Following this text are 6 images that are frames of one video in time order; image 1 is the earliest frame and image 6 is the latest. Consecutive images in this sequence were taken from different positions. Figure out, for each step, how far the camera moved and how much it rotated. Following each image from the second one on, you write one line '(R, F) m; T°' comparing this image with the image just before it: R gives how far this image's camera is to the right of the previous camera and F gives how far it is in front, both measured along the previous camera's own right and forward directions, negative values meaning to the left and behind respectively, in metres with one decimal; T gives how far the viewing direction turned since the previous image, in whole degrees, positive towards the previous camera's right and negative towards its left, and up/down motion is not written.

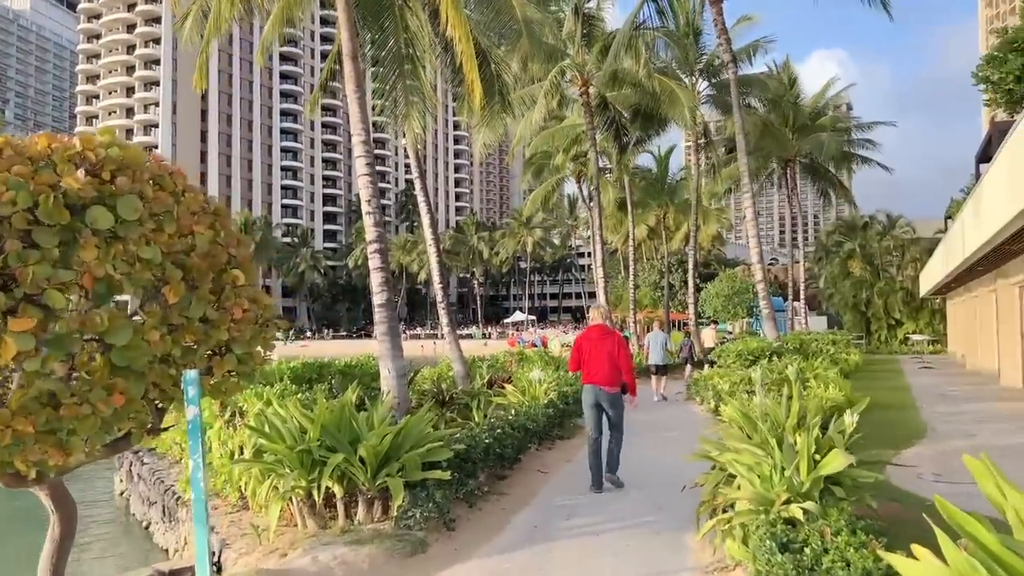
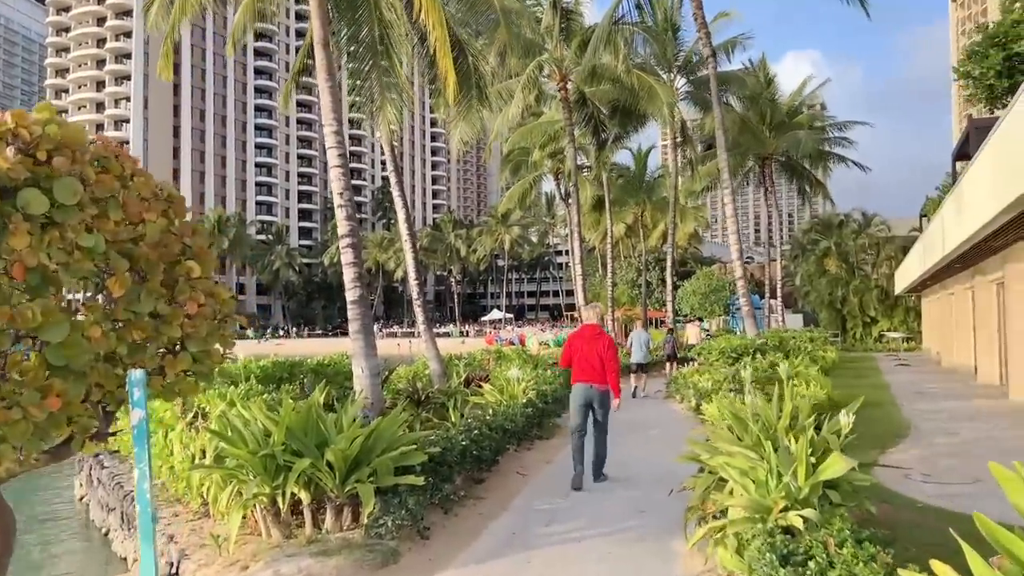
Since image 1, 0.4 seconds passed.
(0.0, +0.3) m; +2°
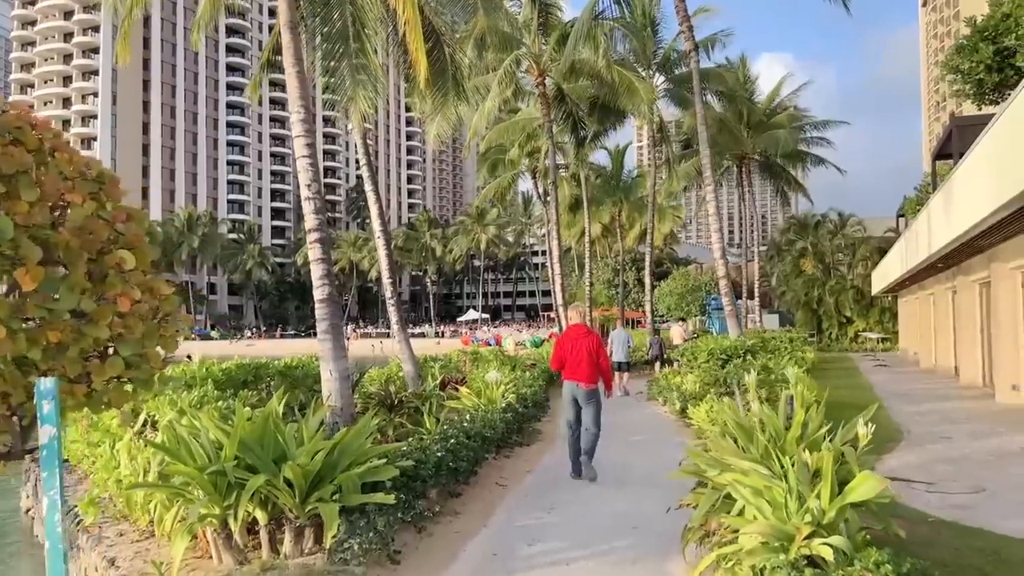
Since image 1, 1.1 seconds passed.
(0.0, +0.5) m; +2°
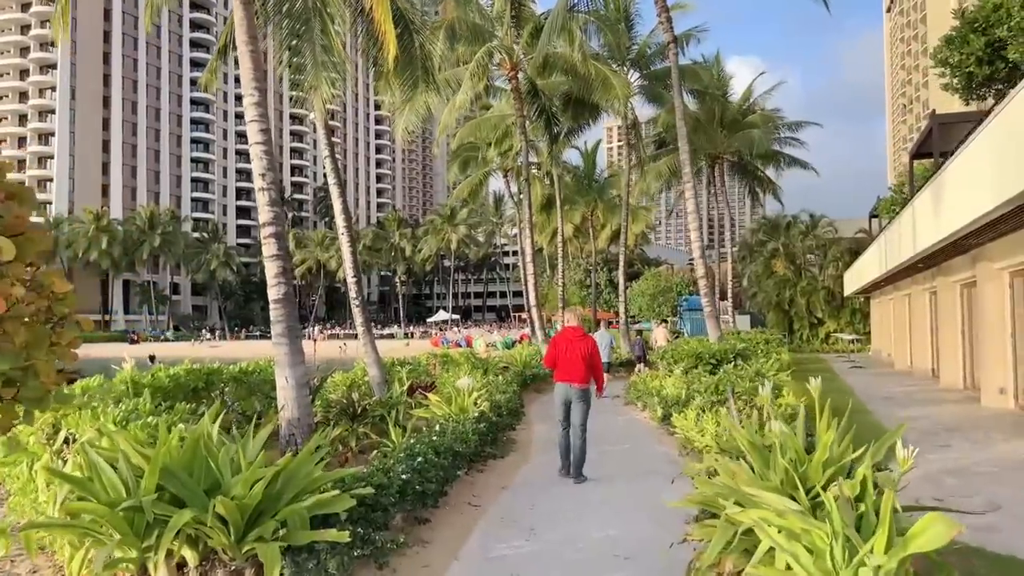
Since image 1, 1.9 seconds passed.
(0.0, +0.7) m; +2°
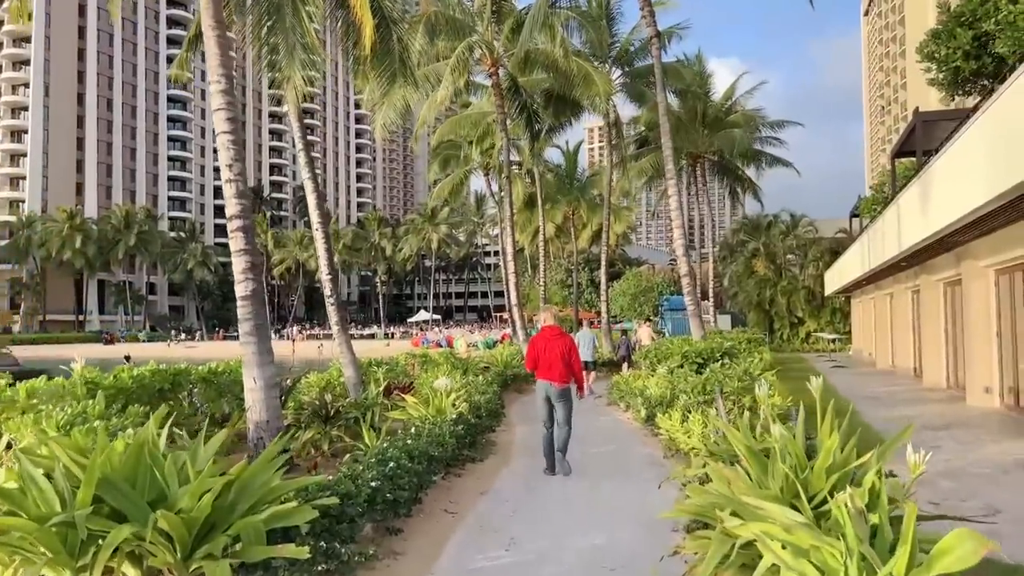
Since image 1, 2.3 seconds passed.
(0.0, +0.3) m; +1°
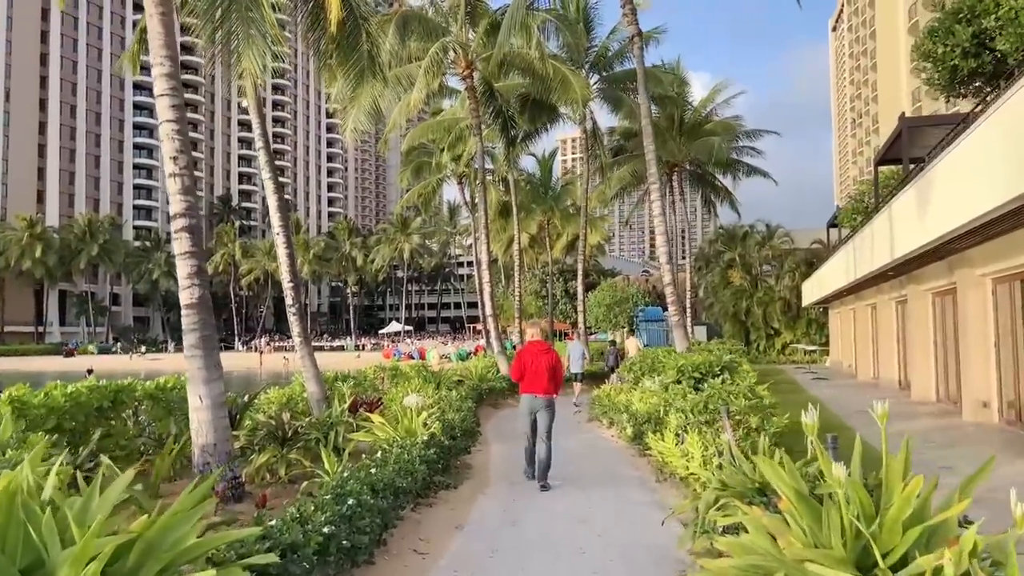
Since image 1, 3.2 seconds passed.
(0.0, +0.8) m; +2°
